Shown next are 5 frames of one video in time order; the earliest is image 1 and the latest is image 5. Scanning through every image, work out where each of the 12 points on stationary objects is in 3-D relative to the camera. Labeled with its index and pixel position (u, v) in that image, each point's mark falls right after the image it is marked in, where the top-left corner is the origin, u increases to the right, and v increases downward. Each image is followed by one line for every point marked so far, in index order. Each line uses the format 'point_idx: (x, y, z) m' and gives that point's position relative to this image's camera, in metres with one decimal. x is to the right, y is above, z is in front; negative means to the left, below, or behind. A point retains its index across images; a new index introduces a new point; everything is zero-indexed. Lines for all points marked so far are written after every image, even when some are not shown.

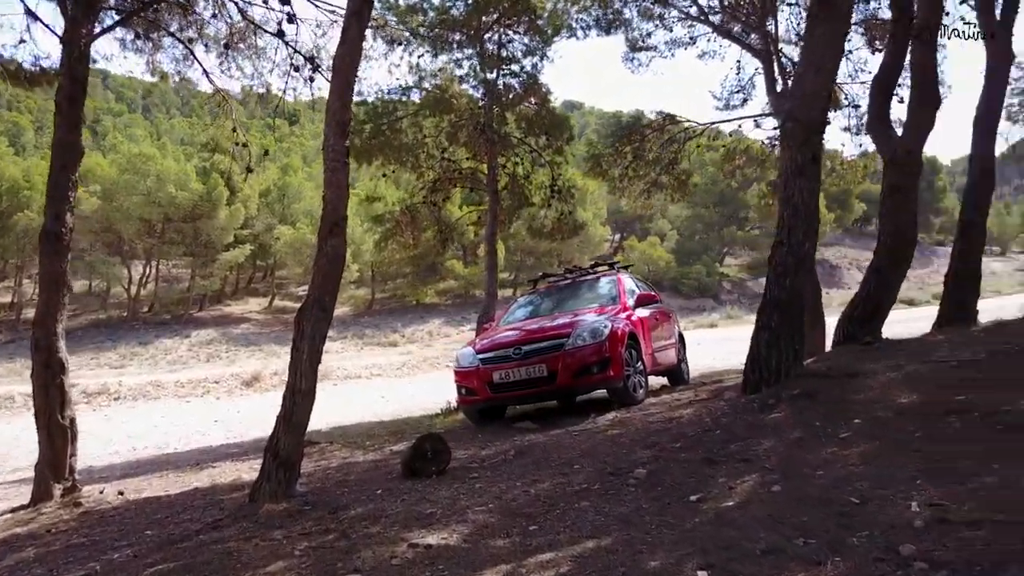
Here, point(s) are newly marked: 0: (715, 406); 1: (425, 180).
0: (+1.4, -0.8, +5.6) m
1: (-1.4, +1.7, +12.7) m
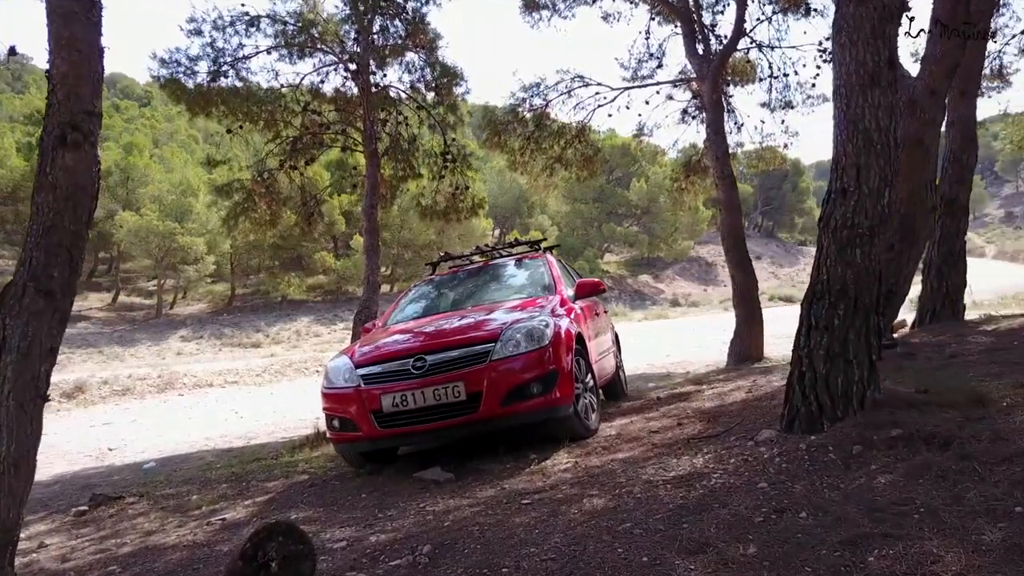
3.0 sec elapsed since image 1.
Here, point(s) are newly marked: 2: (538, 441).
0: (+1.0, -0.7, +3.5) m
1: (-2.8, +1.8, +10.1) m
2: (+0.2, -0.9, +5.1) m
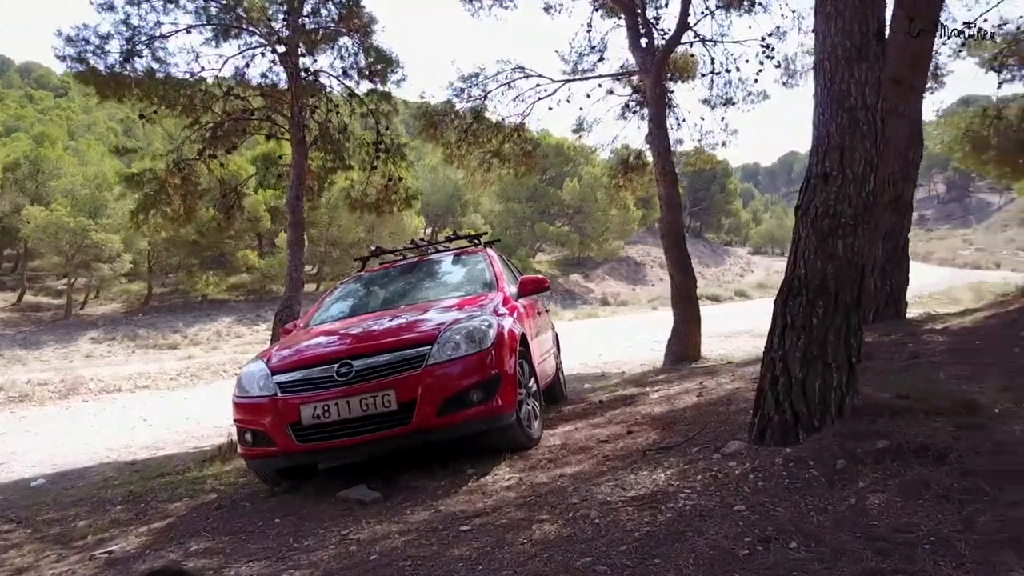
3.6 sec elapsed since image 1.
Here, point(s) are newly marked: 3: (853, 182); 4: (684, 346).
0: (+0.8, -0.7, +3.1) m
1: (-3.5, +1.8, +9.3) m
2: (-0.2, -0.9, +4.6) m
3: (+1.3, +0.4, +3.2) m
4: (+2.3, -0.8, +11.0) m
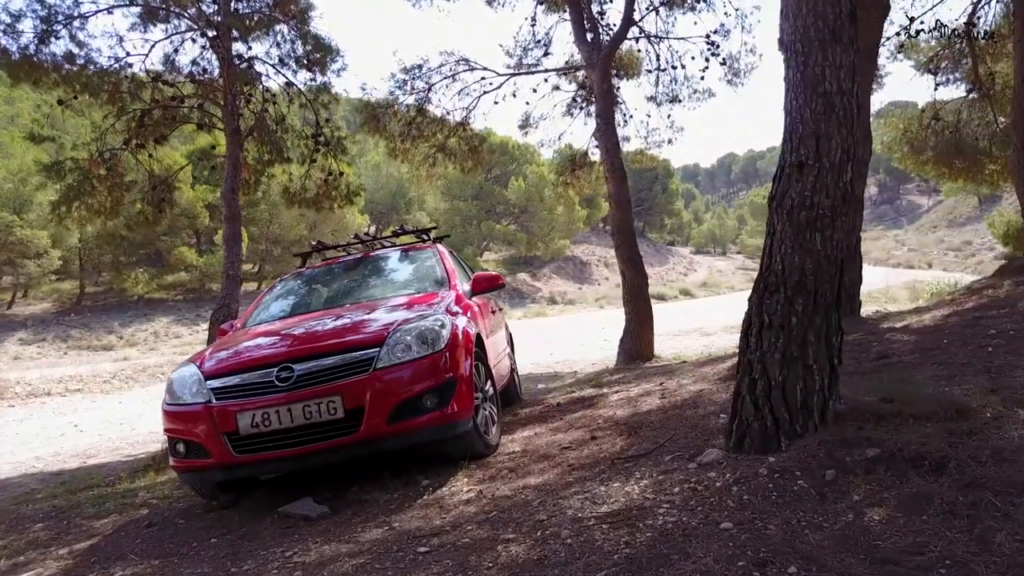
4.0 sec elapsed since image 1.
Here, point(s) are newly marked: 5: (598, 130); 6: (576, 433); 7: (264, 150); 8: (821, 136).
0: (+0.7, -0.7, +2.9) m
1: (-4.1, +1.8, +8.8) m
2: (-0.4, -0.9, +4.4) m
3: (+1.2, +0.4, +3.0) m
4: (+1.6, -0.7, +10.8) m
5: (+1.1, +2.1, +11.0) m
6: (+0.3, -0.8, +4.5) m
7: (-2.9, +1.6, +9.7) m
8: (+1.1, +0.6, +3.0) m
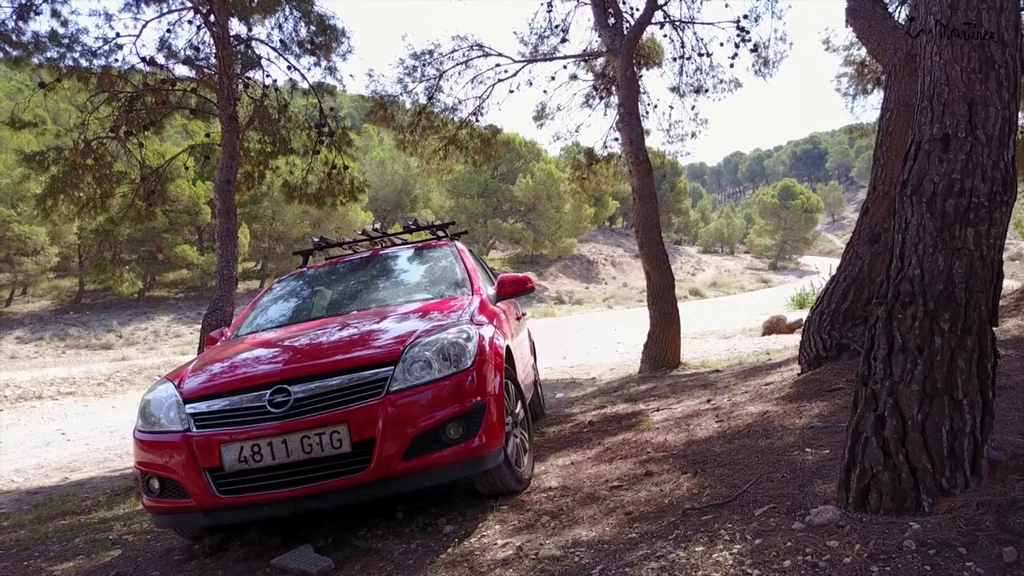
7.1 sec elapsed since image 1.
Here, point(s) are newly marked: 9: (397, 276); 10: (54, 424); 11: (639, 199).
0: (+0.8, -0.7, +2.2) m
1: (-3.9, +1.8, +8.1) m
2: (-0.3, -0.9, +3.7) m
3: (+1.3, +0.4, +2.3) m
4: (+1.8, -0.8, +10.1) m
5: (+1.3, +2.1, +10.3) m
6: (+0.5, -0.8, +3.9) m
7: (-2.7, +1.6, +9.0) m
8: (+1.3, +0.5, +2.3) m
9: (-0.7, +0.1, +4.9) m
10: (-6.3, -1.9, +11.4) m
11: (+1.6, +1.1, +10.0) m
